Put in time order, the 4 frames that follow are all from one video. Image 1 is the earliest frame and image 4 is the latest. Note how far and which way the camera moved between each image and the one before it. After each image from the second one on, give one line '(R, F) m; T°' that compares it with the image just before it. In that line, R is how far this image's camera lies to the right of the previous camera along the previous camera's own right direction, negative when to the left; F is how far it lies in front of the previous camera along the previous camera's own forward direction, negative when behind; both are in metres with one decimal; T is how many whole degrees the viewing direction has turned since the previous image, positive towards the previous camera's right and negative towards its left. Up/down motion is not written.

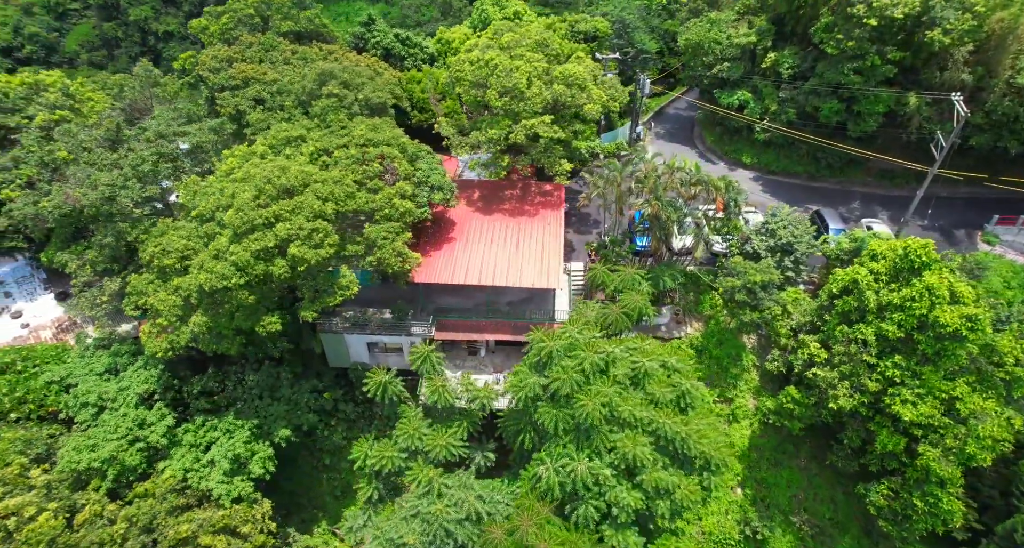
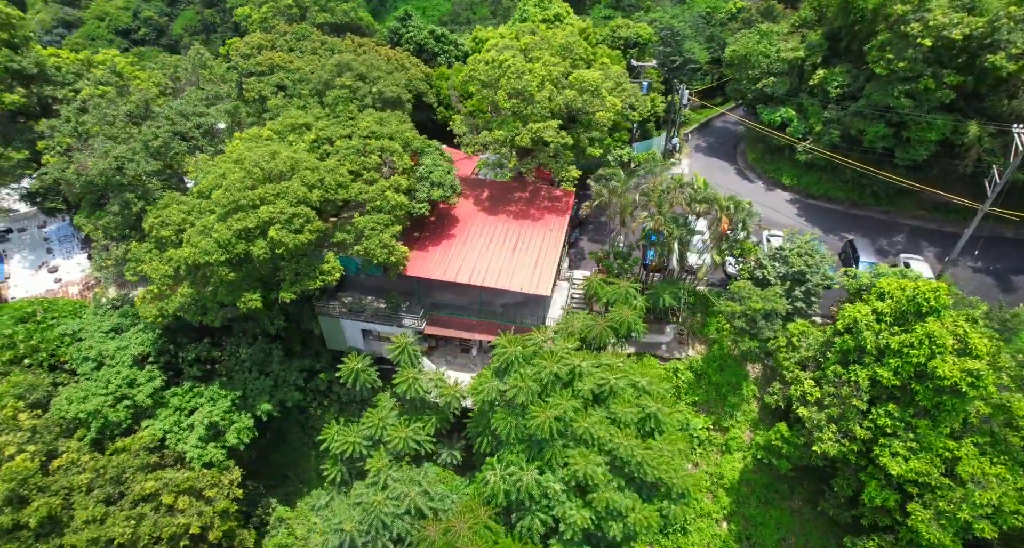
(+3.0, +0.3) m; -6°
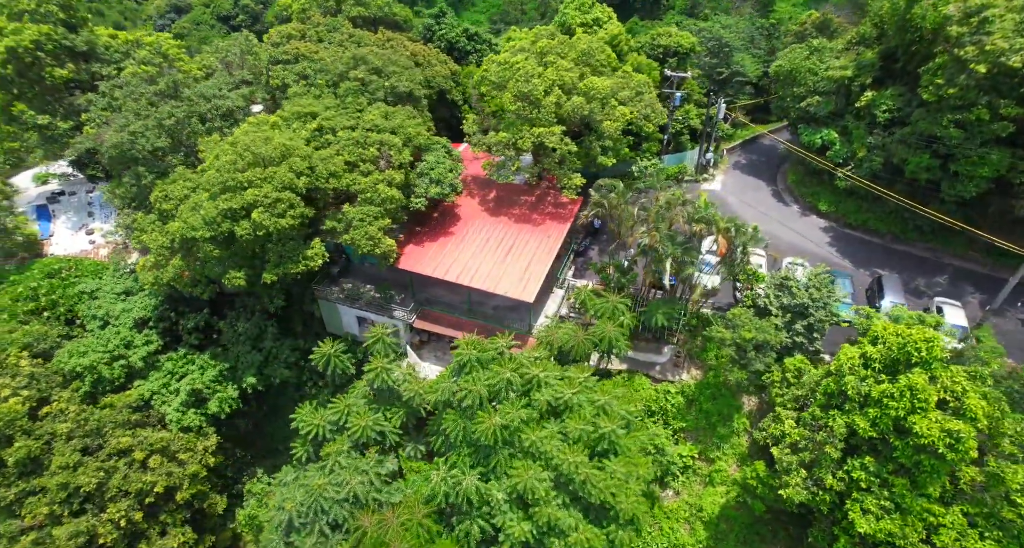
(+3.1, +0.3) m; -6°
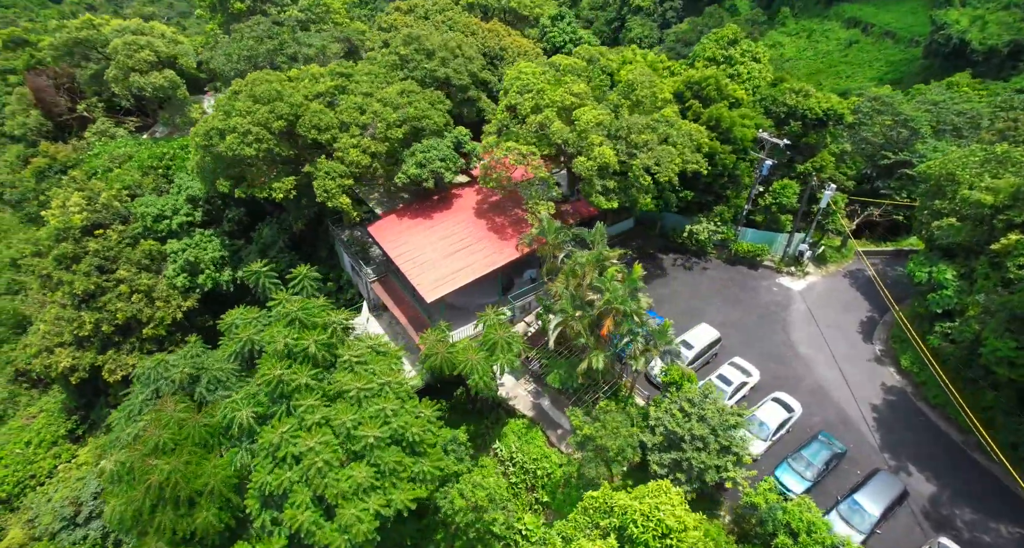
(+12.5, +3.2) m; -25°
